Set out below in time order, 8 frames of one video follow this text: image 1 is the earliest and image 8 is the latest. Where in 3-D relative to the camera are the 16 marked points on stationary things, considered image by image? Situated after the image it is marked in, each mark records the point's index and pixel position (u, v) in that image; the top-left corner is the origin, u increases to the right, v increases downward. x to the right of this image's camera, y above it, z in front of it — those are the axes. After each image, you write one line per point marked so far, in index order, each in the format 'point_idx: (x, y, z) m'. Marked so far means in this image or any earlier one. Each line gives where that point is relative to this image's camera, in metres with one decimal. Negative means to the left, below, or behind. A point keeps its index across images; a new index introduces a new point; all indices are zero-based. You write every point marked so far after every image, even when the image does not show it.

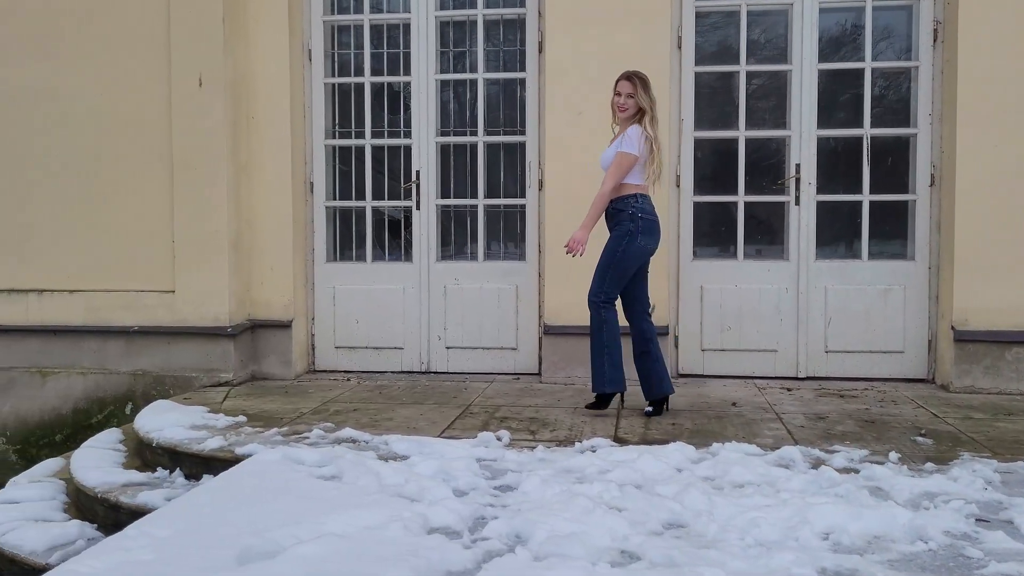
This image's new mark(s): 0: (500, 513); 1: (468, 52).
0: (0.0, -0.6, +2.4) m
1: (-0.2, +1.2, +4.7) m
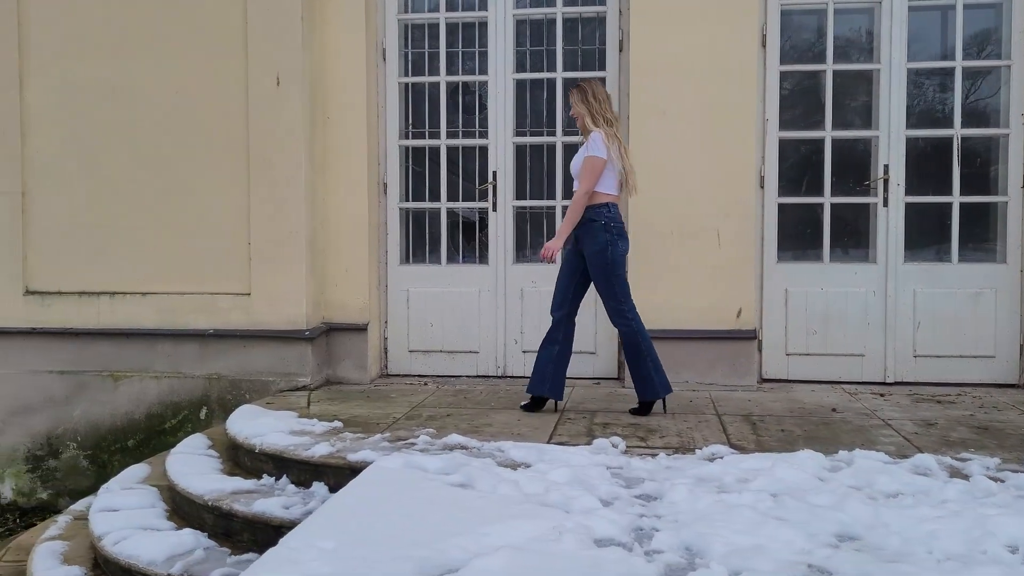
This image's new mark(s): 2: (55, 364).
0: (+0.4, -0.6, +2.3) m
1: (+0.2, +1.2, +4.6) m
2: (-2.2, -0.4, +4.6) m
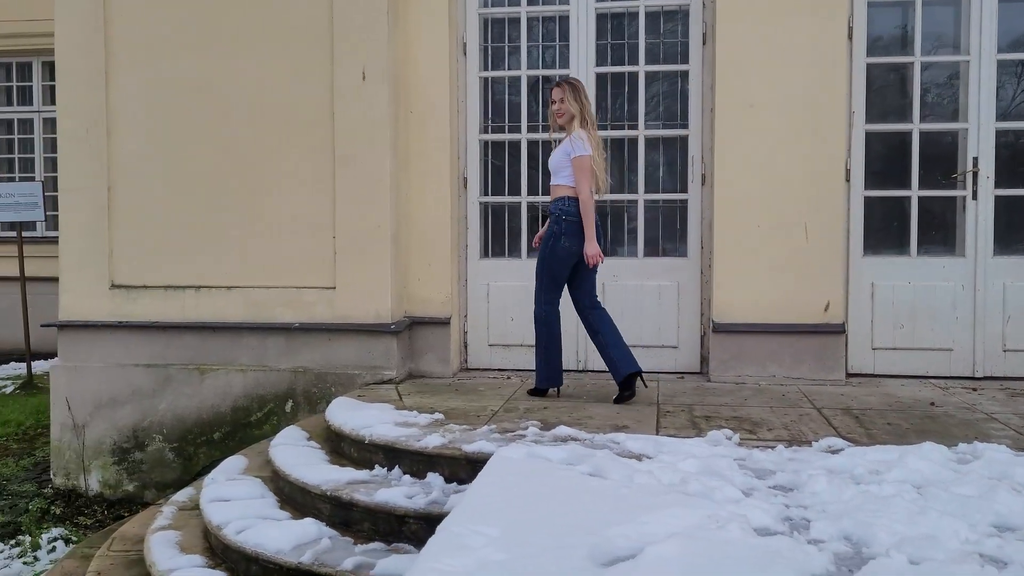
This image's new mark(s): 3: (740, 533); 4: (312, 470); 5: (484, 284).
0: (+0.7, -0.6, +2.3) m
1: (+0.6, +1.2, +4.6) m
2: (-1.8, -0.3, +4.6) m
3: (+0.5, -0.5, +2.0) m
4: (-0.7, -0.6, +3.2) m
5: (-0.1, 0.0, +4.7) m
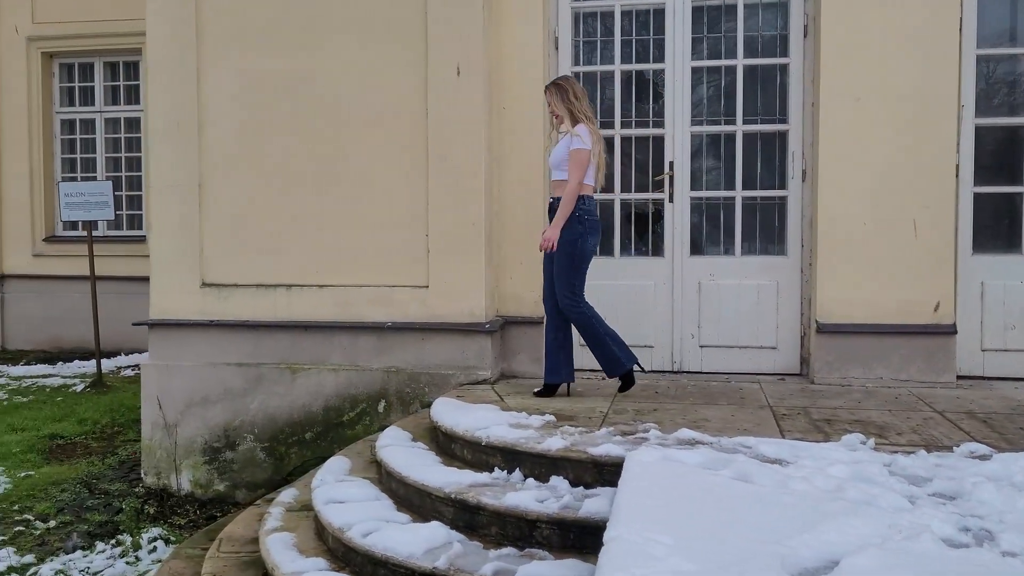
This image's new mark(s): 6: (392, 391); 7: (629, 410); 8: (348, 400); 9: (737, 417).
0: (+1.1, -0.5, +2.2) m
1: (+1.0, +1.2, +4.5) m
2: (-1.4, -0.3, +4.6) m
3: (+0.9, -0.5, +1.9) m
4: (-0.3, -0.6, +3.2) m
5: (+0.3, 0.0, +4.6) m
6: (-0.6, -0.5, +4.4) m
7: (+0.5, -0.5, +3.6) m
8: (-0.8, -0.5, +4.4) m
9: (+0.8, -0.5, +3.5) m
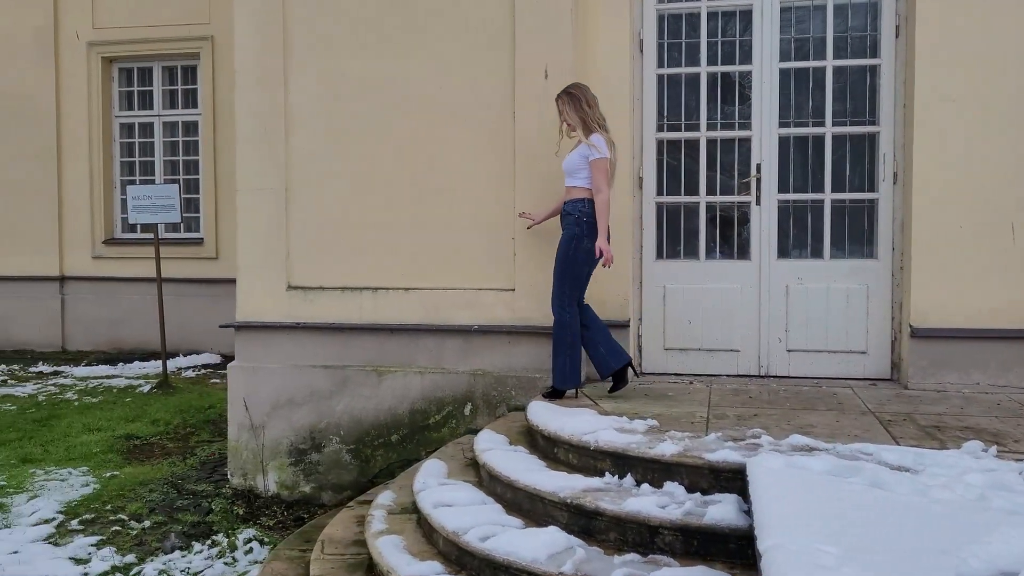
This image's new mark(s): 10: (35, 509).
0: (+1.4, -0.6, +2.1) m
1: (+1.5, +1.2, +4.5) m
2: (-1.0, -0.4, +4.6) m
3: (+1.2, -0.5, +1.9) m
4: (+0.1, -0.6, +3.1) m
5: (+0.7, 0.0, +4.6) m
6: (-0.2, -0.5, +4.4) m
7: (+0.8, -0.5, +3.6) m
8: (-0.4, -0.5, +4.4) m
9: (+1.2, -0.5, +3.5) m
10: (-2.2, -1.0, +4.3) m
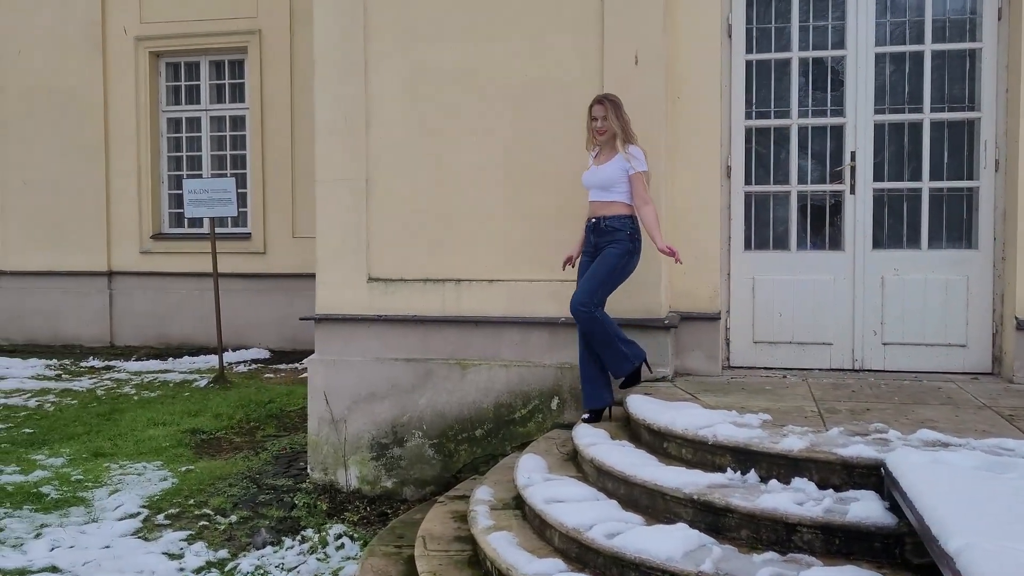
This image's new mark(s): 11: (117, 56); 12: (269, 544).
0: (+1.8, -0.5, +2.0) m
1: (+1.9, +1.2, +4.3) m
2: (-0.5, -0.3, +4.5) m
3: (+1.6, -0.5, +1.8) m
4: (+0.5, -0.6, +3.0) m
5: (+1.1, 0.0, +4.5) m
6: (+0.3, -0.5, +4.3) m
7: (+1.2, -0.5, +3.5) m
8: (0.0, -0.5, +4.4) m
9: (+1.6, -0.5, +3.3) m
10: (-1.8, -1.0, +4.3) m
11: (-4.4, +2.6, +10.3) m
12: (-1.0, -1.1, +3.9) m
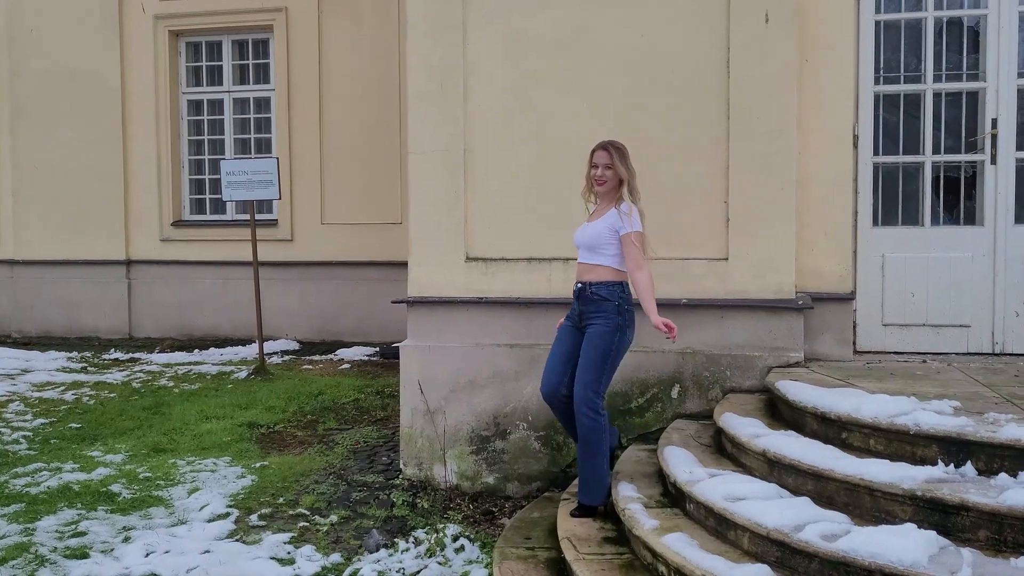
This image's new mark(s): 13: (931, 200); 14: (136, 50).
0: (+2.4, -0.4, +1.7) m
1: (+2.4, +1.3, +4.0) m
2: (0.0, -0.2, +4.2) m
3: (+2.1, -0.4, +1.5) m
4: (+1.0, -0.5, +2.7) m
5: (+1.7, +0.1, +4.2) m
6: (+0.8, -0.4, +4.0) m
7: (+1.8, -0.4, +3.2) m
8: (+0.5, -0.4, +4.0) m
9: (+2.1, -0.4, +3.0) m
10: (-1.3, -0.9, +3.9) m
11: (-4.0, +2.7, +9.8) m
12: (-0.5, -1.0, +3.5) m
13: (+1.9, +0.4, +4.2) m
14: (-4.0, +2.5, +9.9) m
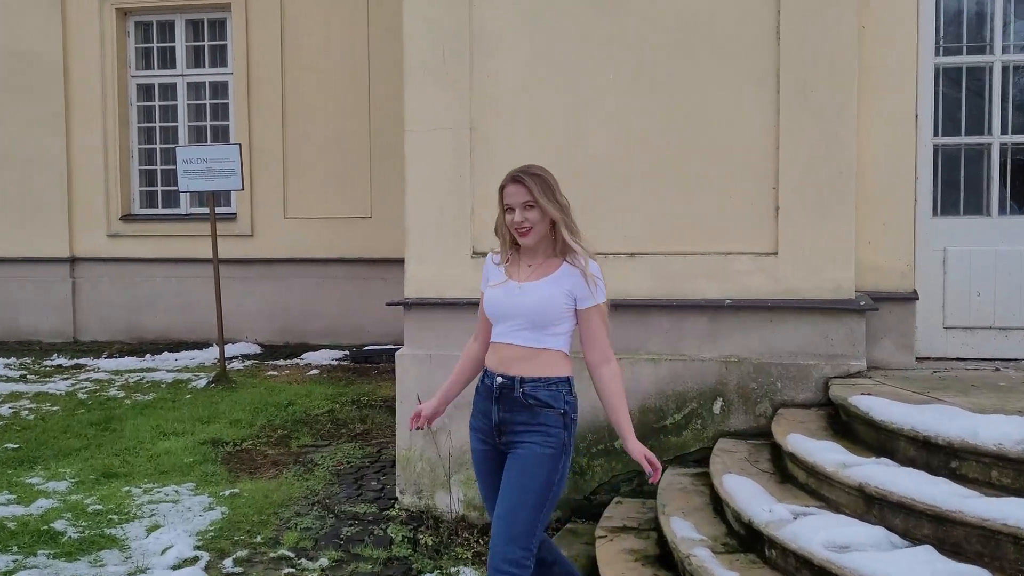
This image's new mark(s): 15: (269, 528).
0: (+2.5, -0.4, +1.2) m
1: (+2.4, +1.4, +3.6) m
2: (0.0, -0.2, +3.6) m
3: (+2.3, -0.4, +1.0) m
4: (+1.1, -0.5, +2.2) m
5: (+1.7, +0.2, +3.7) m
6: (+0.8, -0.4, +3.5) m
7: (+1.9, -0.4, +2.7) m
8: (+0.6, -0.4, +3.5) m
9: (+2.3, -0.4, +2.6) m
10: (-1.2, -0.9, +3.3) m
11: (-4.2, +2.7, +9.1) m
12: (-0.4, -1.0, +2.9) m
13: (+1.9, +0.4, +3.7) m
14: (-4.2, +2.5, +9.1) m
15: (-0.9, -0.9, +3.5) m
